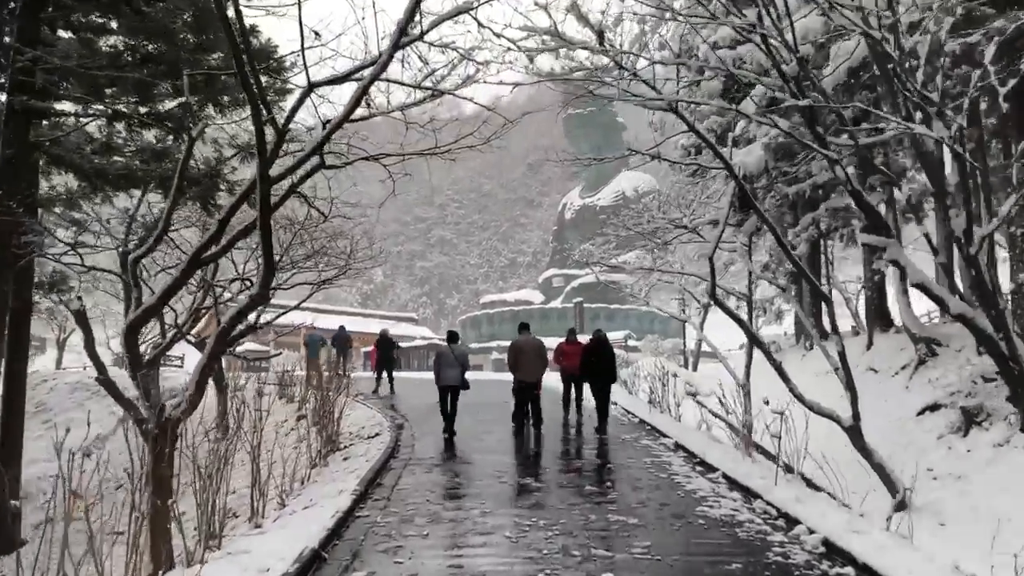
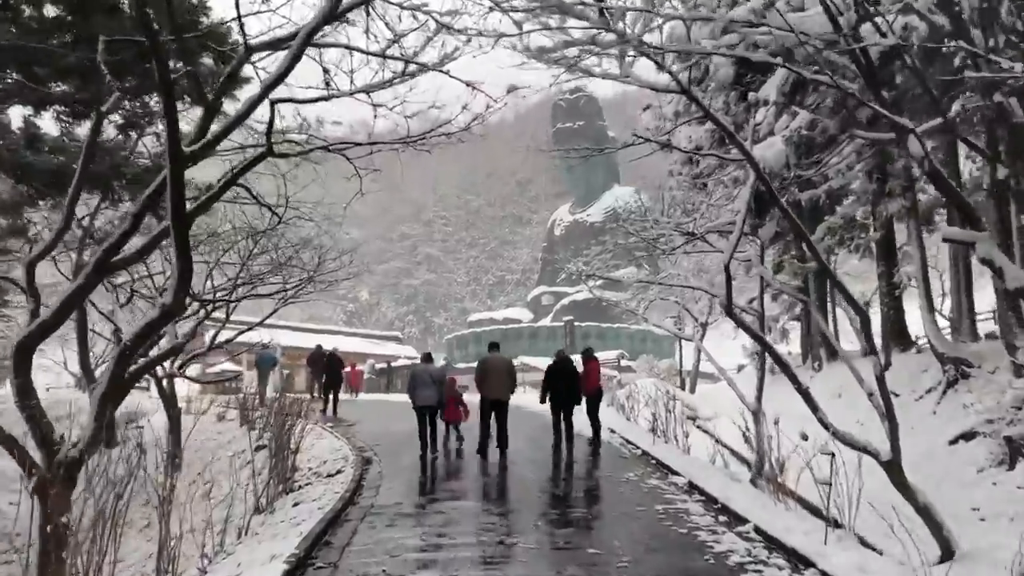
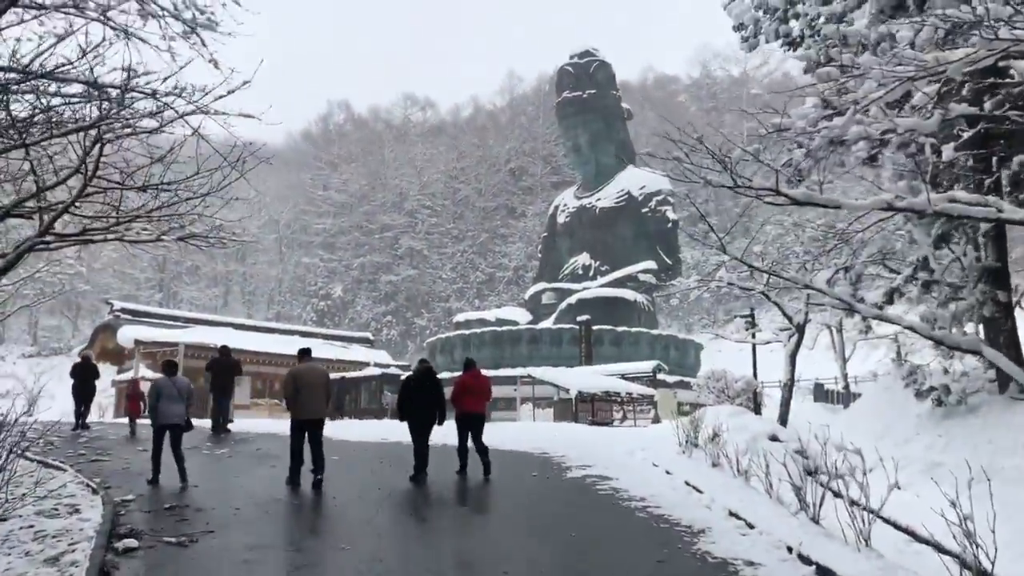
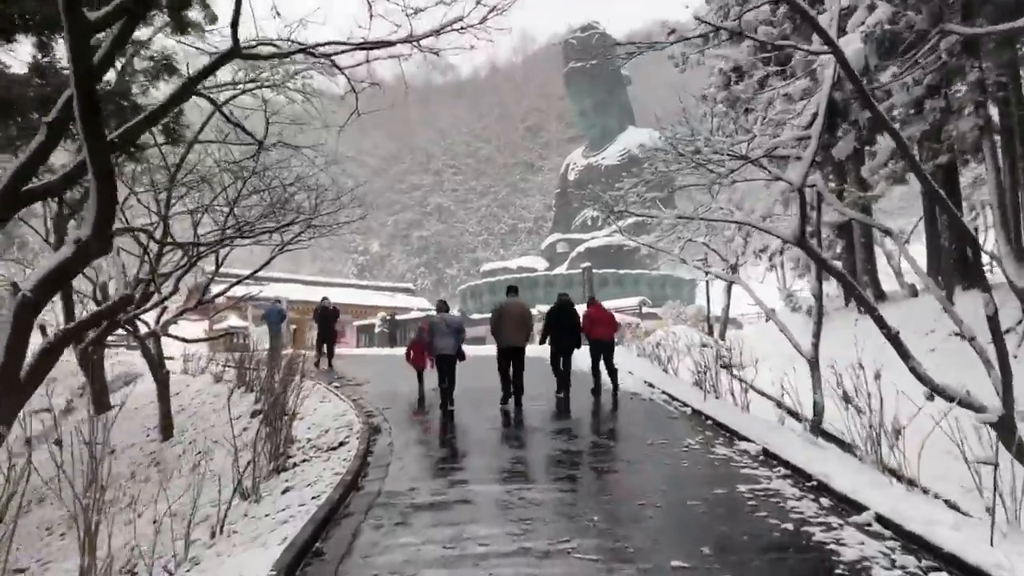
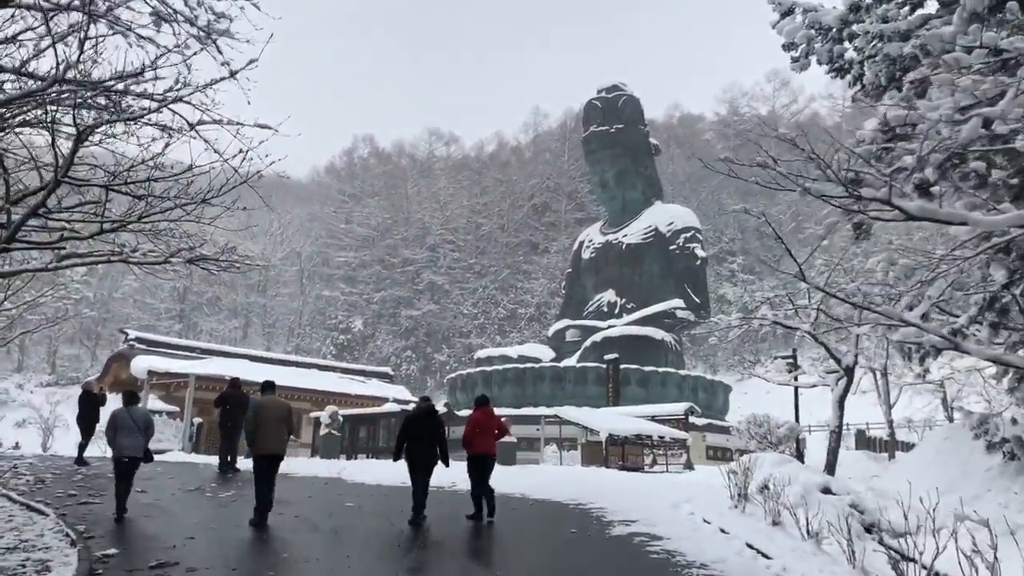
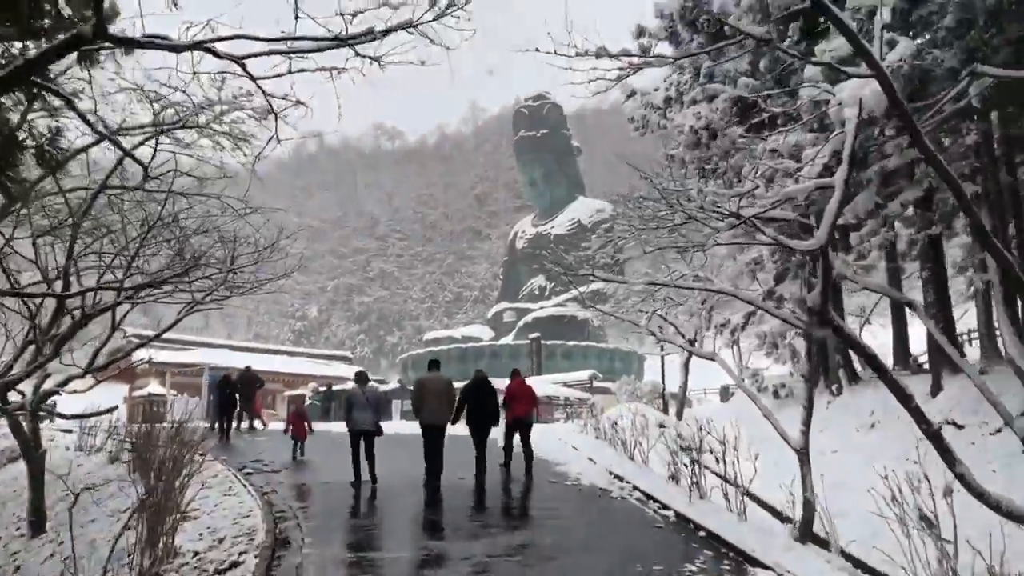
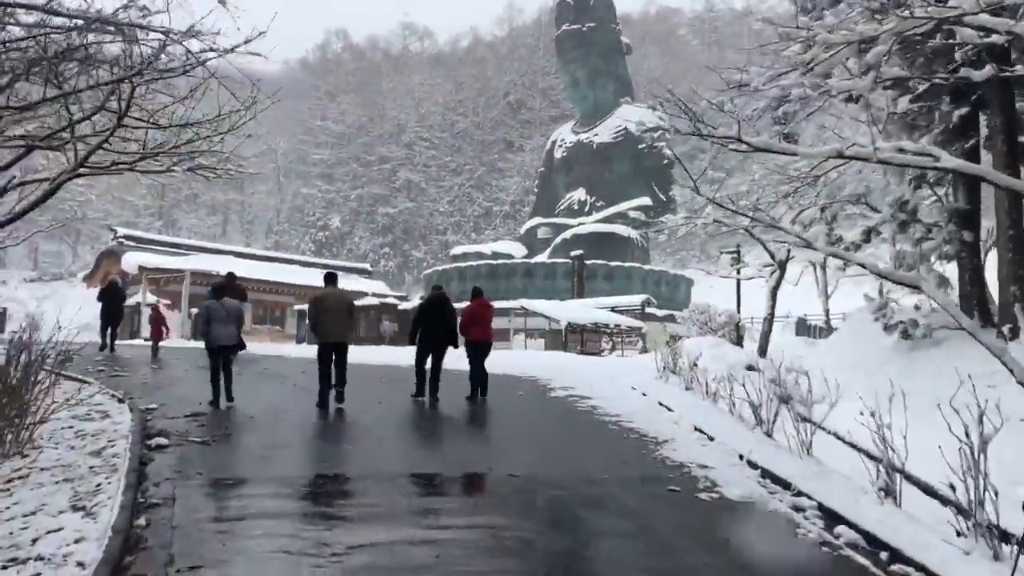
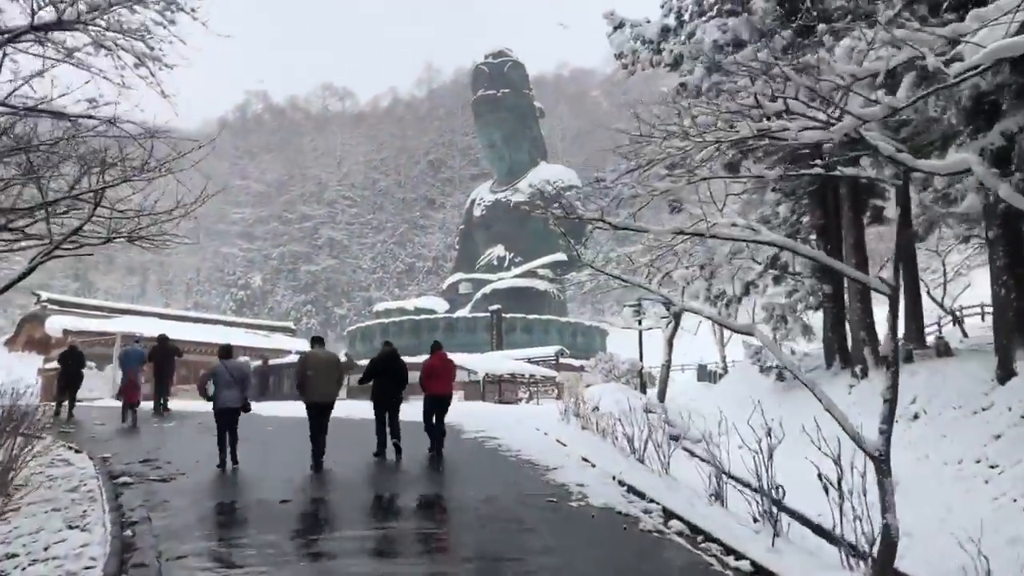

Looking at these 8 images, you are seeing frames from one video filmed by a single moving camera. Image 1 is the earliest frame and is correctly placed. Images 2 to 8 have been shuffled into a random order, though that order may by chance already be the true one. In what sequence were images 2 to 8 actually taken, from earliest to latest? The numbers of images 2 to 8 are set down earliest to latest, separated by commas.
2, 4, 6, 8, 7, 3, 5
